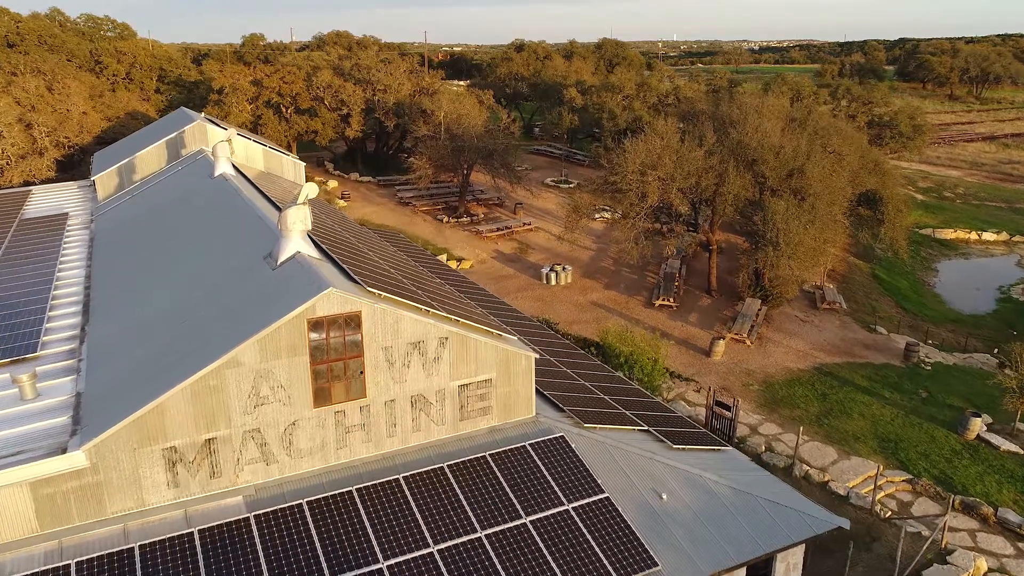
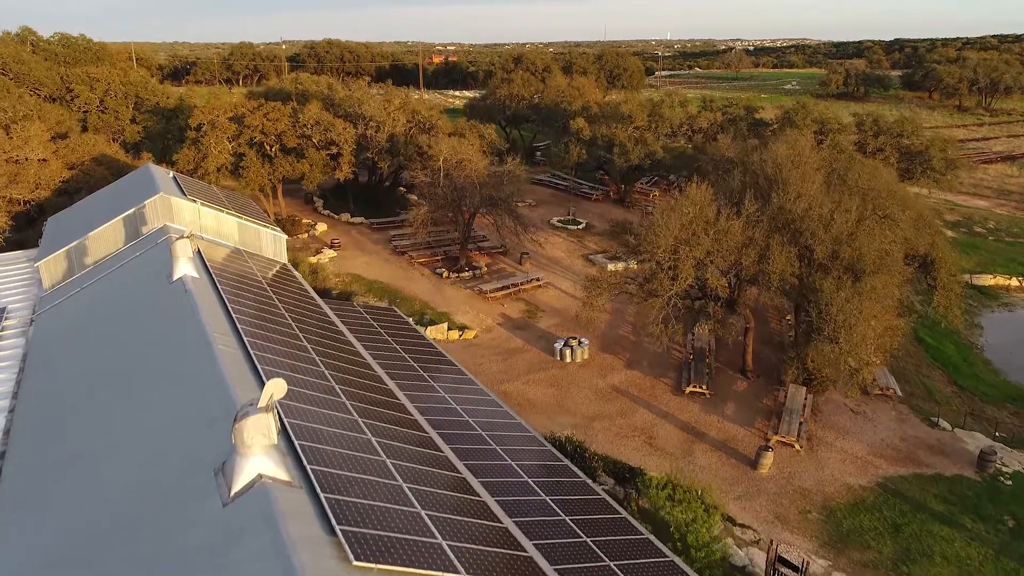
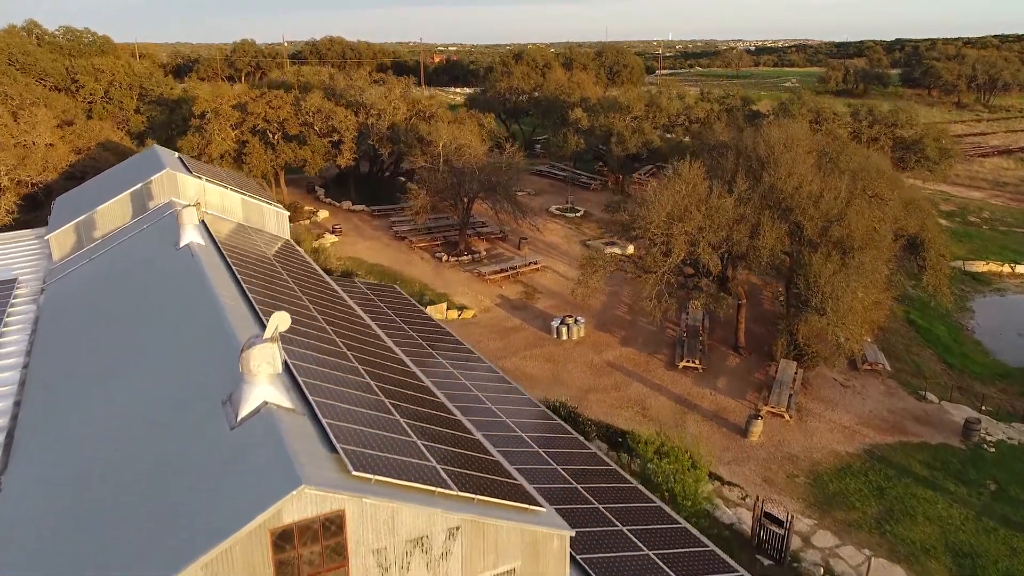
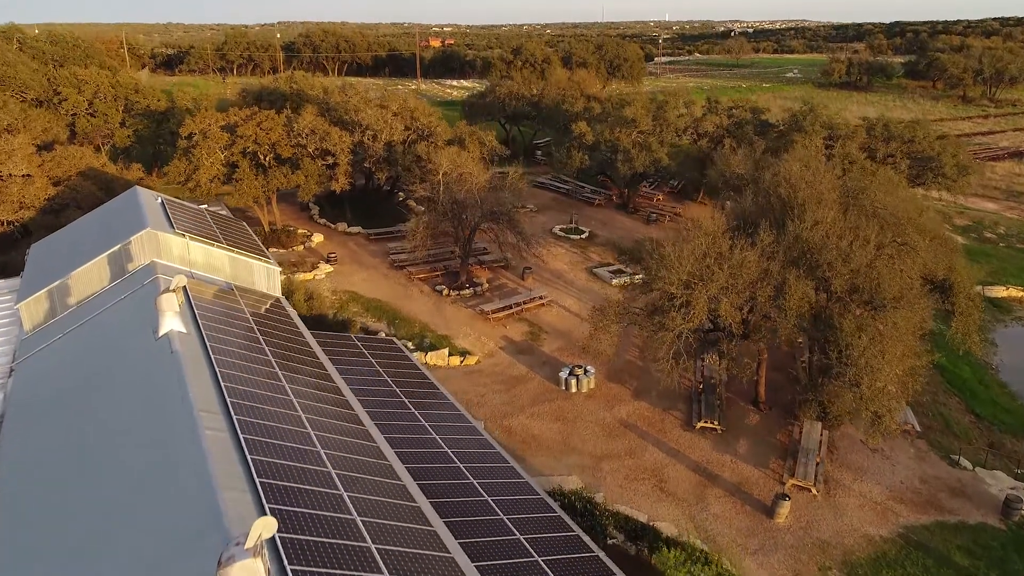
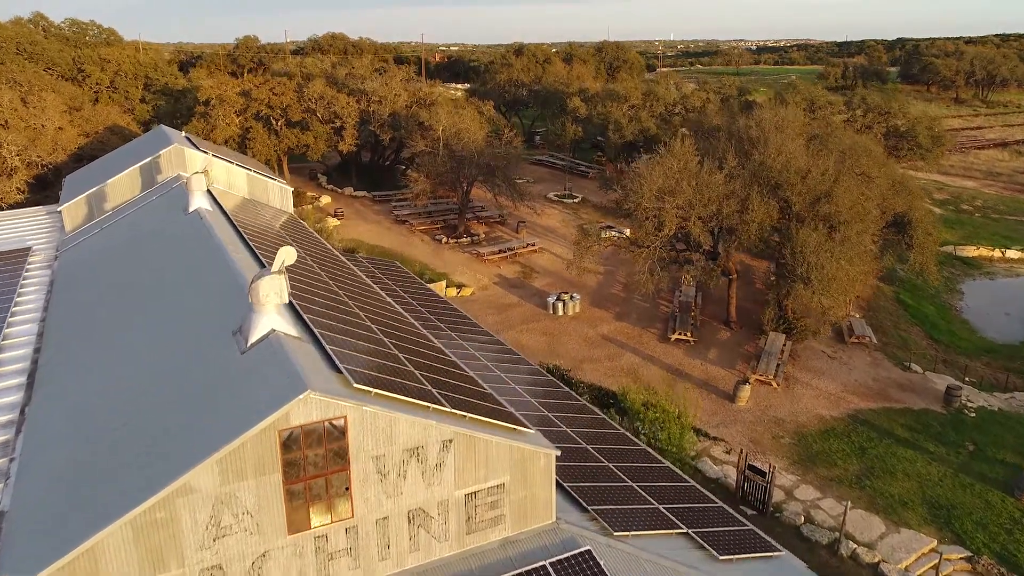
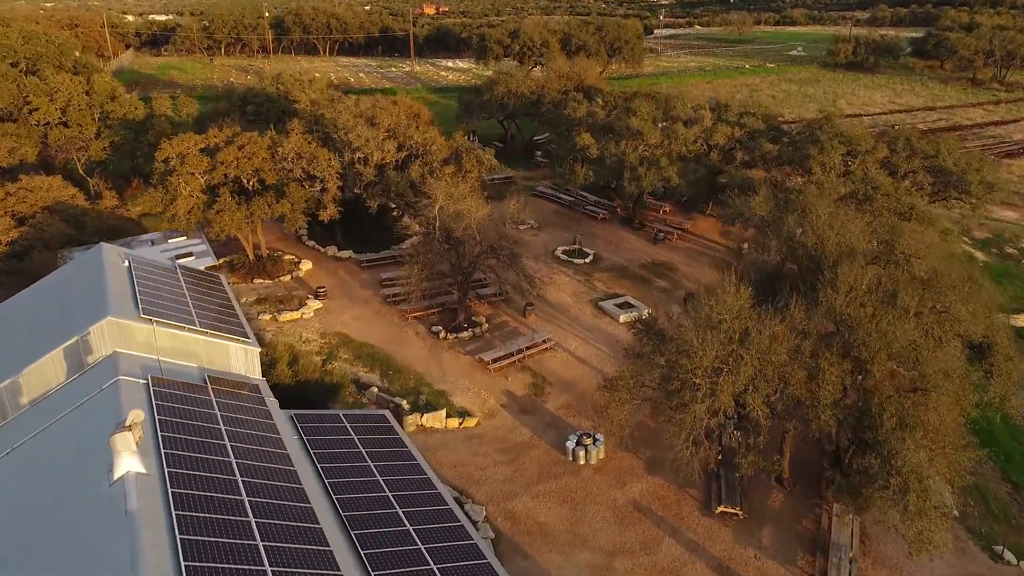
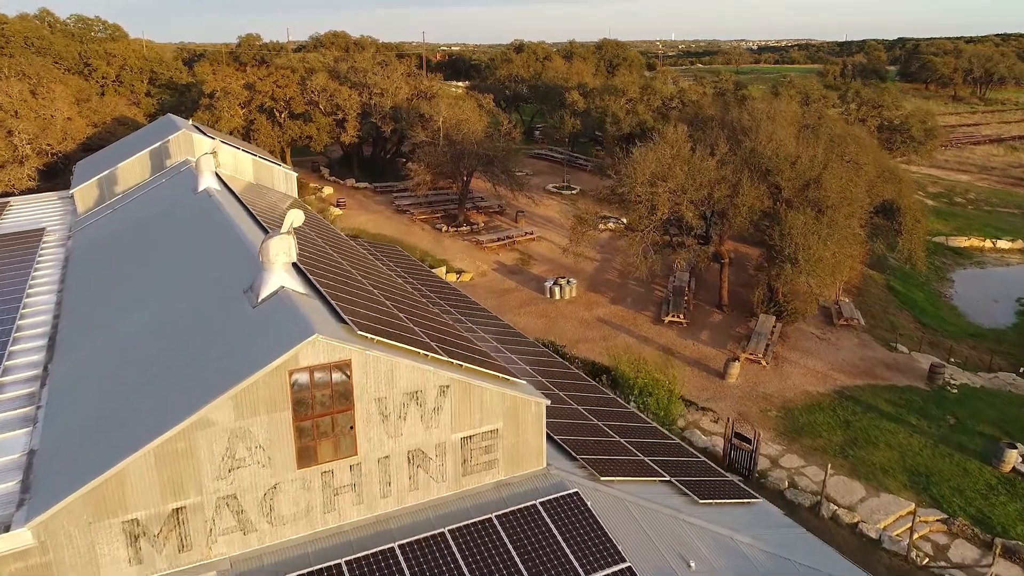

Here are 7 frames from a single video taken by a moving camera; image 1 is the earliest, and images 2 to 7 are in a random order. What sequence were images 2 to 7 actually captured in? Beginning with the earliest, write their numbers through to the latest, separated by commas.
7, 5, 3, 2, 4, 6
